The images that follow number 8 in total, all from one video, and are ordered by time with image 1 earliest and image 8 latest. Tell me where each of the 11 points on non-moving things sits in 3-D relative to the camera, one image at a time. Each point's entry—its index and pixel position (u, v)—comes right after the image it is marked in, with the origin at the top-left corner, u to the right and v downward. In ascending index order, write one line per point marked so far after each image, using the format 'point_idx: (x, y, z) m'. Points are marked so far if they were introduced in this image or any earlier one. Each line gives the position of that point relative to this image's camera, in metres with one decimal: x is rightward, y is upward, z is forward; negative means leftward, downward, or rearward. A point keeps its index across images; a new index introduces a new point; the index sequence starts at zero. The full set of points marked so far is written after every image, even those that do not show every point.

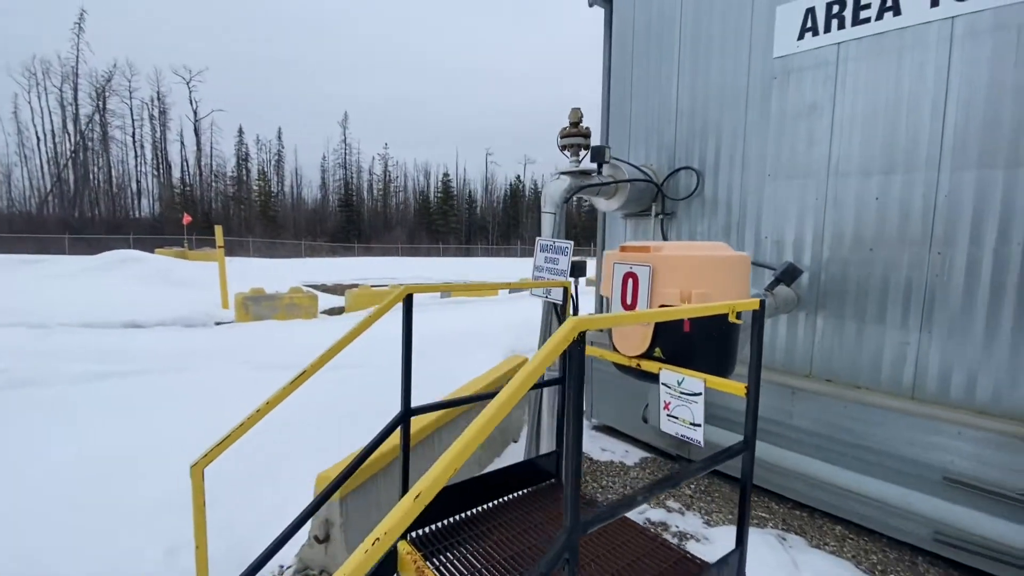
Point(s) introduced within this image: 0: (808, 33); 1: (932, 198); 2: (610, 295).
0: (+2.0, +1.7, +3.3) m
1: (+2.6, +0.5, +2.9) m
2: (+0.5, 0.0, +2.5) m
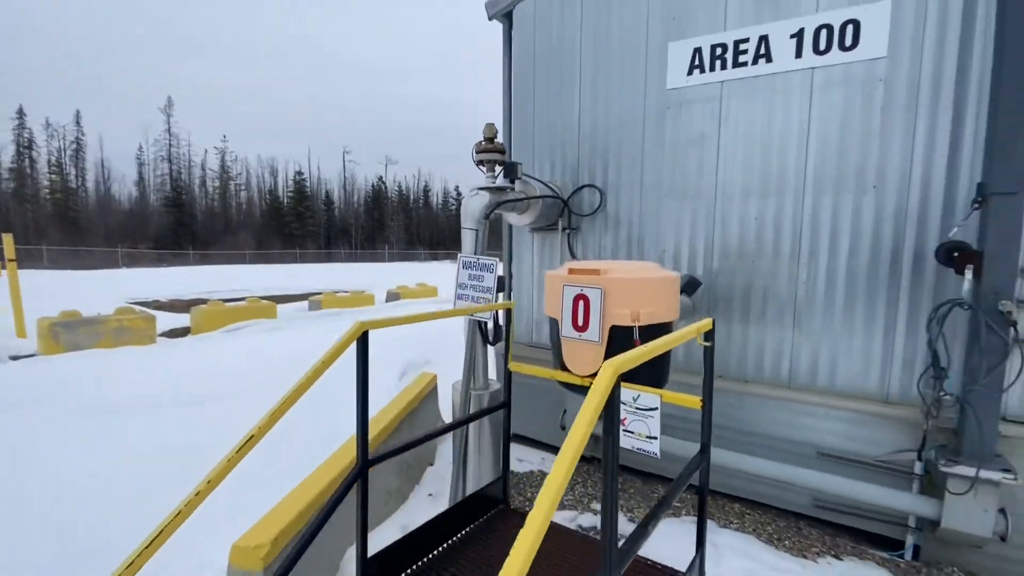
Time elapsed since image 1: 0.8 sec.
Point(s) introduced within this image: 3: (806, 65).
0: (+1.4, +1.7, +3.7) m
1: (+2.1, +0.5, +3.5) m
2: (+0.3, -0.2, +2.5) m
3: (+2.1, +1.5, +3.4) m
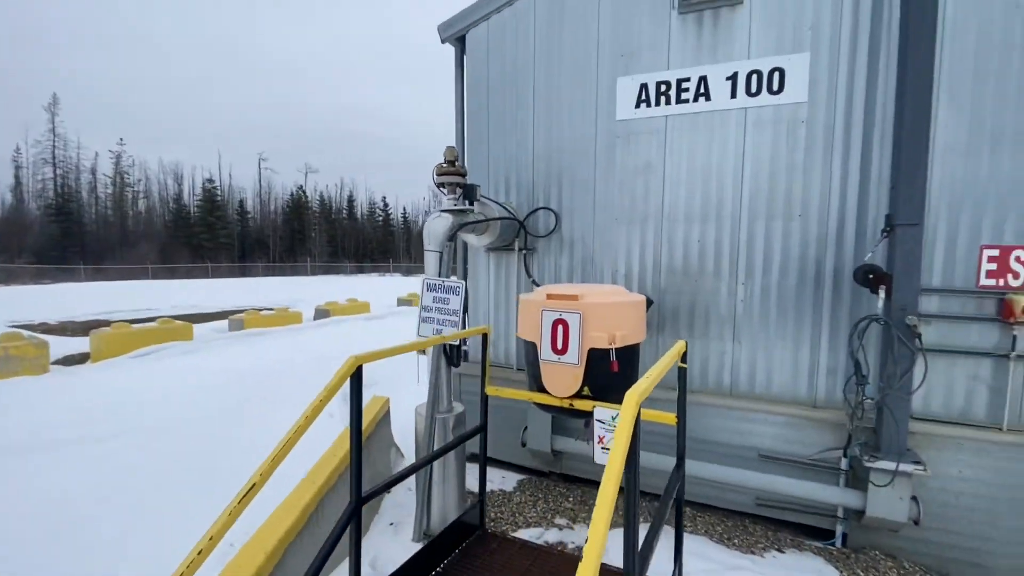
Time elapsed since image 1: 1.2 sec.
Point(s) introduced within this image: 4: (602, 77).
0: (+1.1, +1.5, +4.0) m
1: (+1.8, +0.4, +3.8) m
2: (+0.1, -0.3, +2.6) m
3: (+1.8, +1.4, +3.7) m
4: (+0.8, +1.8, +4.1) m
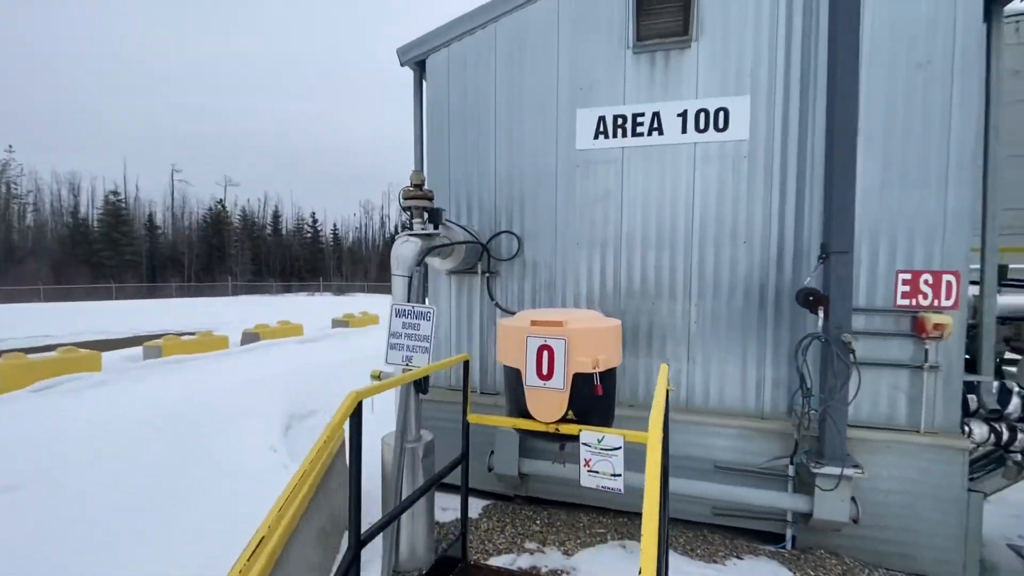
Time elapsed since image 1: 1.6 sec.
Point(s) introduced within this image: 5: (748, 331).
0: (+0.8, +1.3, +4.2) m
1: (+1.5, +0.2, +4.1) m
2: (+0.1, -0.4, +2.6) m
3: (+1.5, +1.2, +4.0) m
4: (+0.5, +1.6, +4.3) m
5: (+1.9, -0.4, +4.0) m
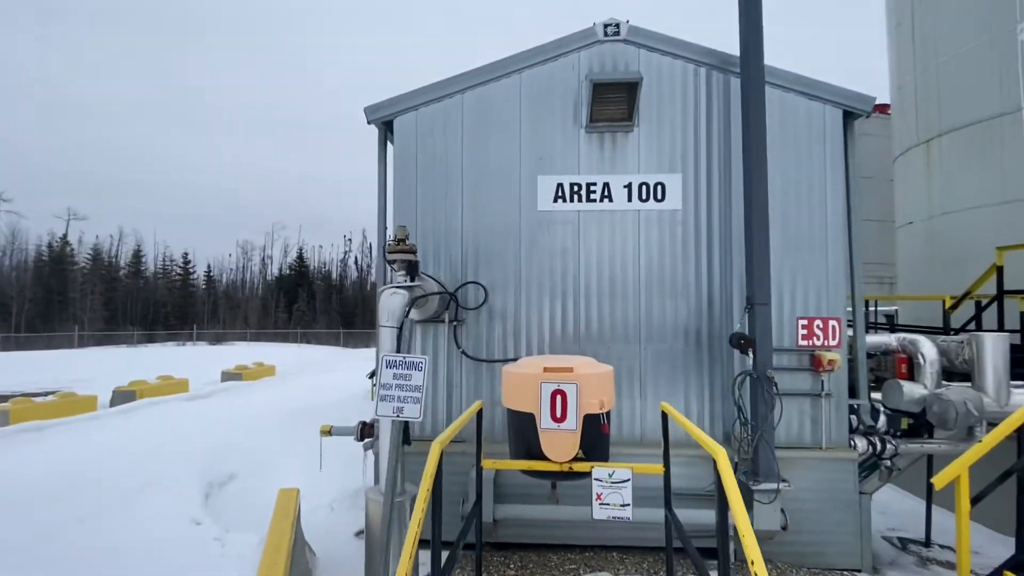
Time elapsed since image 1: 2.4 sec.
0: (+0.5, +0.9, +4.8) m
1: (+1.2, -0.3, +4.7) m
2: (+0.1, -0.7, +2.9) m
3: (+1.2, +0.8, +4.7) m
4: (+0.1, +1.1, +4.8) m
5: (+1.7, -0.8, +4.6) m
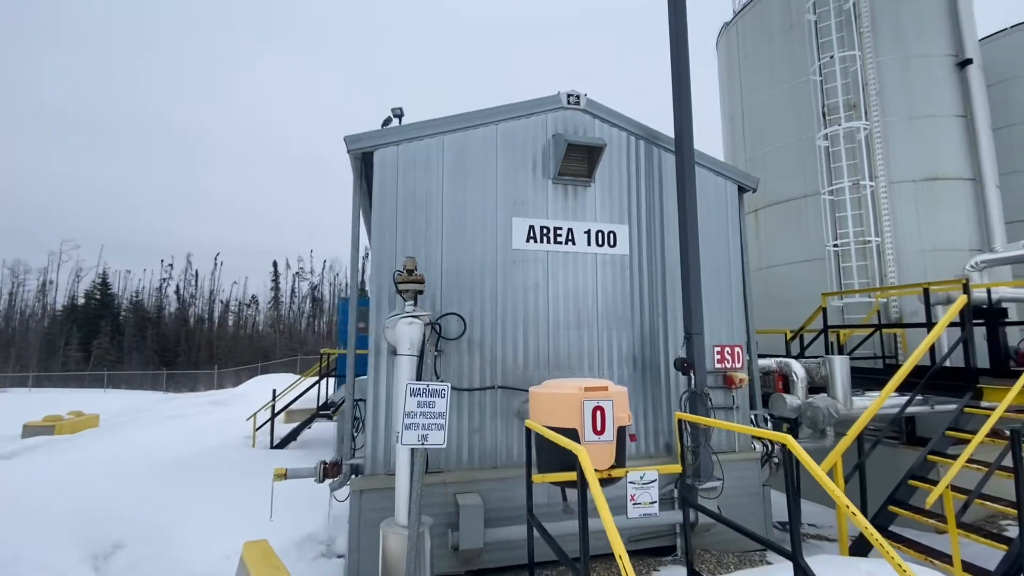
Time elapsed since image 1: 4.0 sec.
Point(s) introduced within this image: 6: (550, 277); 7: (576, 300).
0: (+0.2, +0.5, +5.3) m
1: (+0.9, -0.6, +5.4) m
2: (+0.4, -0.9, +3.3) m
3: (+0.9, +0.4, +5.5) m
4: (-0.1, +0.8, +5.2) m
5: (+1.4, -1.2, +5.4) m
6: (+0.4, +0.1, +5.3) m
7: (+0.7, -0.1, +5.4) m
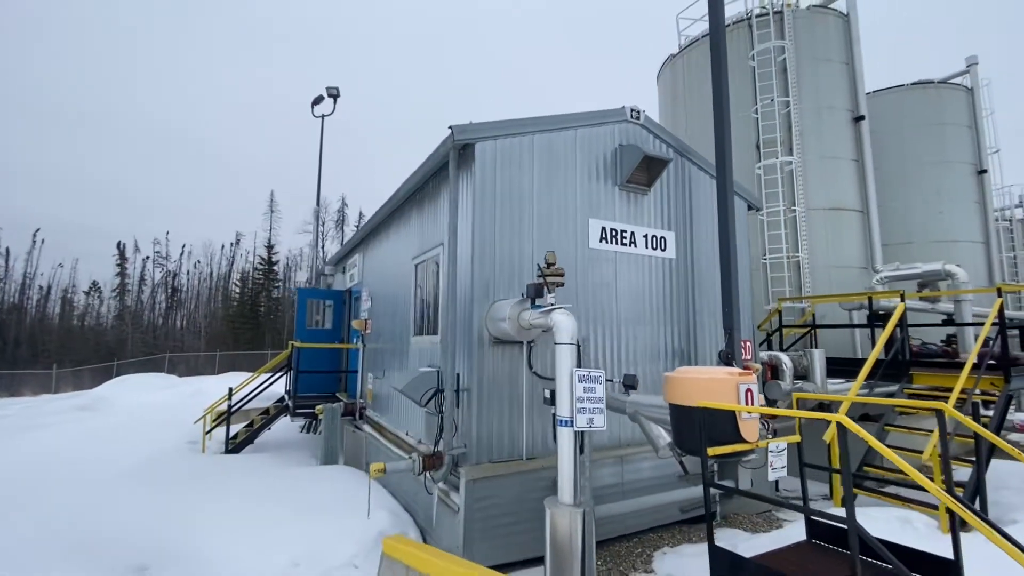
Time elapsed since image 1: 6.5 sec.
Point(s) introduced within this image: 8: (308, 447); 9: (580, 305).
0: (+1.1, +0.6, +5.7) m
1: (+1.7, -0.6, +5.9) m
2: (+1.7, -0.9, +3.8) m
3: (+1.7, +0.4, +6.0) m
4: (+0.8, +0.8, +5.5) m
5: (+2.1, -1.2, +6.1) m
6: (+1.2, +0.2, +5.8) m
7: (+1.5, -0.1, +5.9) m
8: (-4.1, -3.2, +9.7) m
9: (+0.8, -0.2, +5.5) m
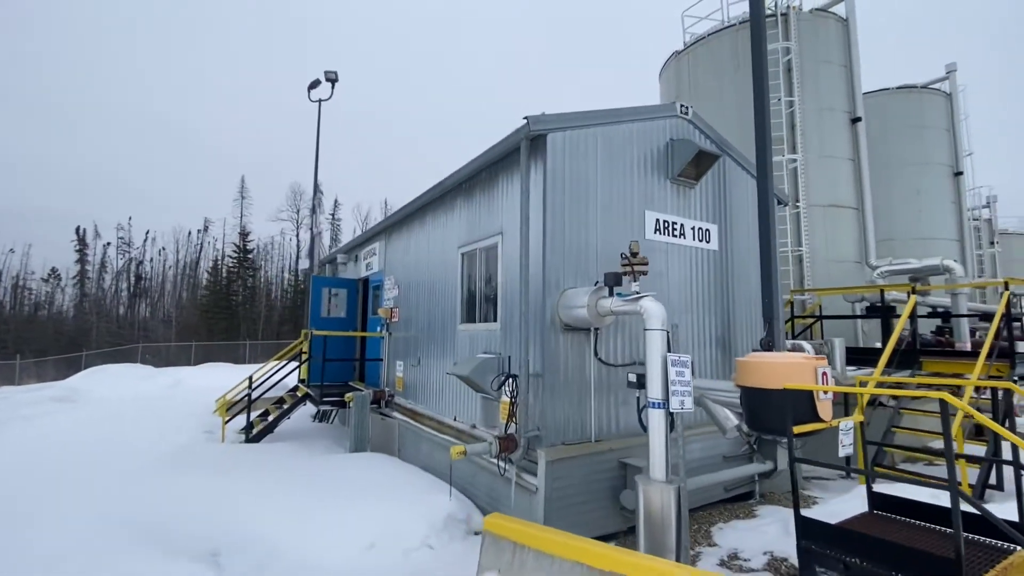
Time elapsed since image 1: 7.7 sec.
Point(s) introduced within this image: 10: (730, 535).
0: (+1.8, +0.7, +5.9) m
1: (+2.4, -0.5, +6.2) m
2: (+2.5, -0.8, +4.1) m
3: (+2.4, +0.6, +6.3) m
4: (+1.5, +1.0, +5.7) m
5: (+2.8, -1.0, +6.4) m
6: (+1.9, +0.3, +6.0) m
7: (+2.2, 0.0, +6.1) m
8: (-3.7, -3.0, +9.7) m
9: (+1.4, -0.1, +5.7) m
10: (+2.3, -2.6, +5.1) m
